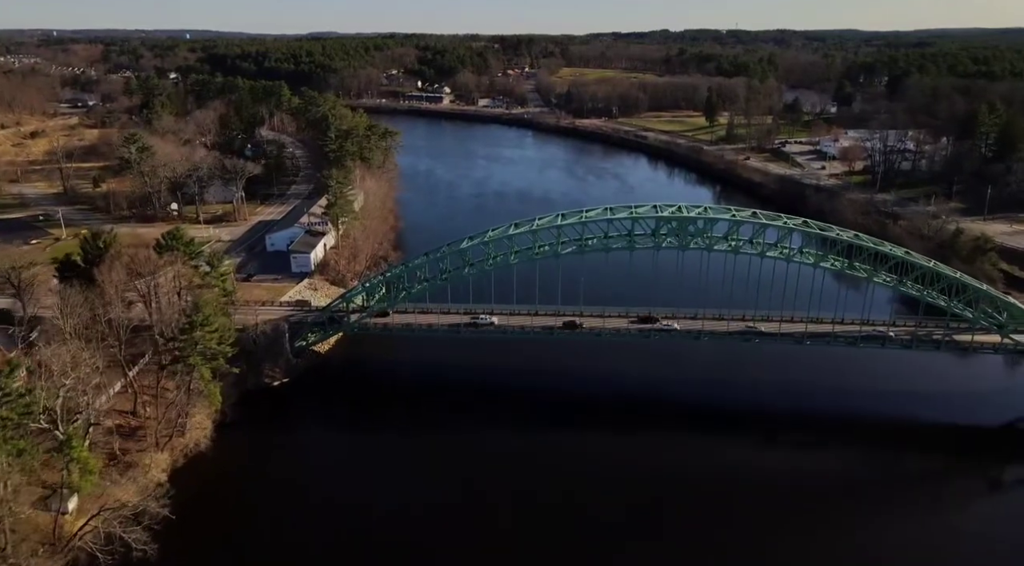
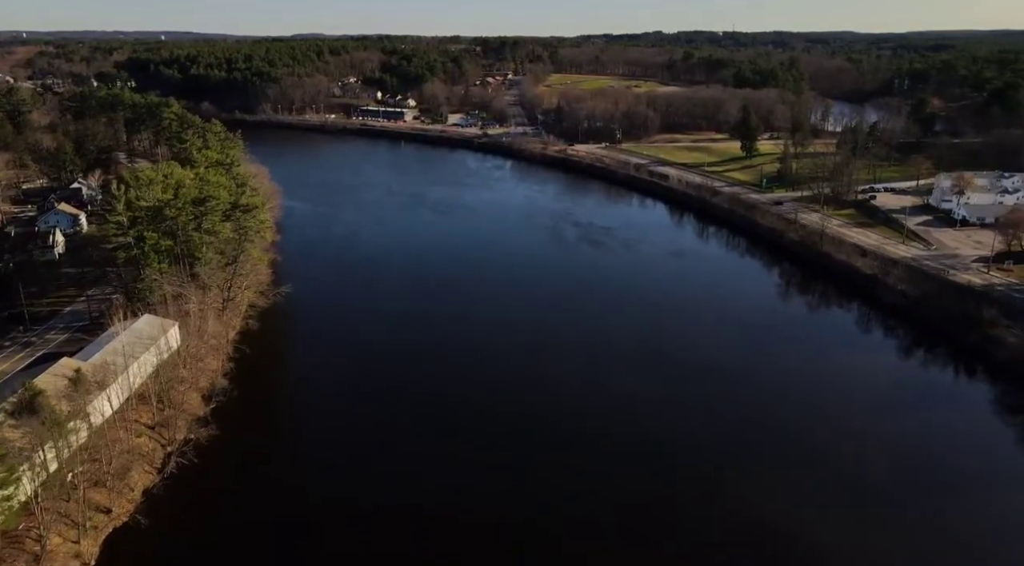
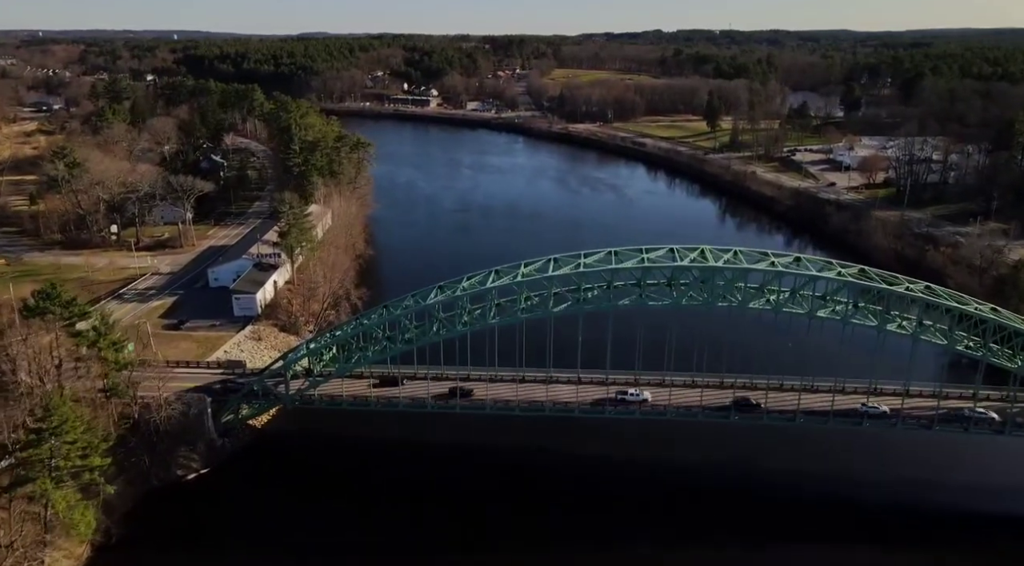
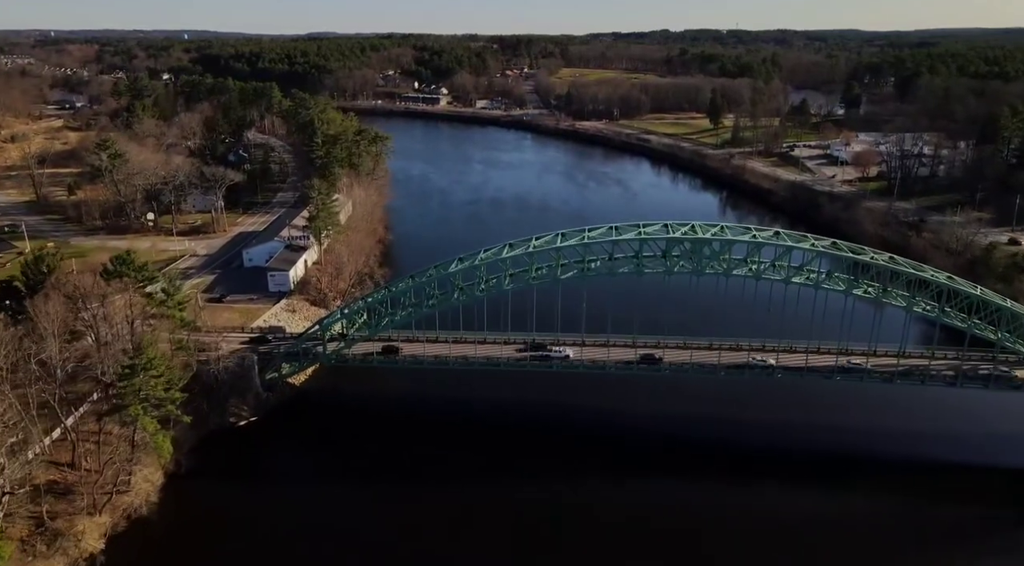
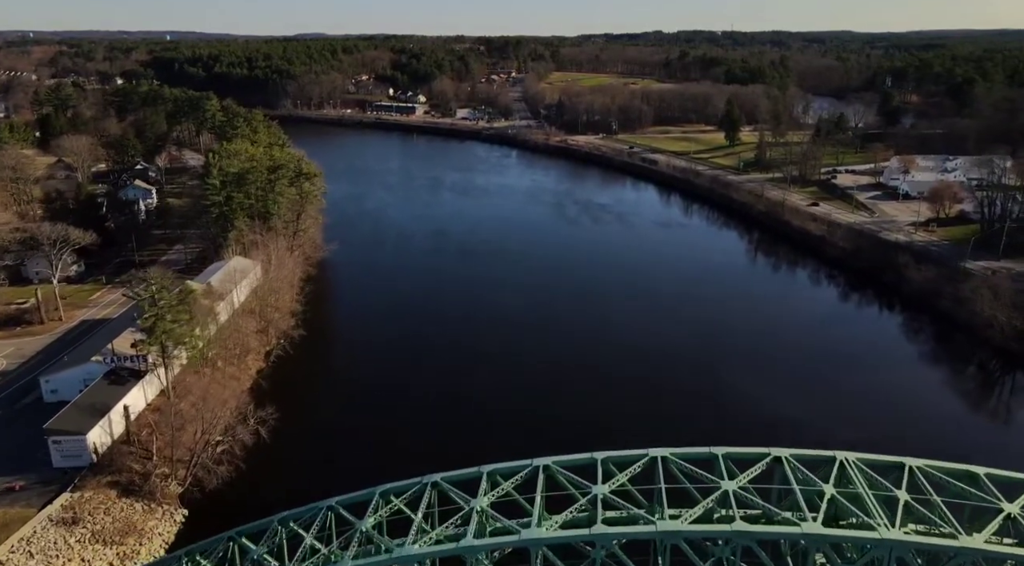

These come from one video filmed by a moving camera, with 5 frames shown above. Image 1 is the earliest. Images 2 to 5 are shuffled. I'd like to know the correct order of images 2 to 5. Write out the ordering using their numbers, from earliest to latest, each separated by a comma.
4, 3, 5, 2
